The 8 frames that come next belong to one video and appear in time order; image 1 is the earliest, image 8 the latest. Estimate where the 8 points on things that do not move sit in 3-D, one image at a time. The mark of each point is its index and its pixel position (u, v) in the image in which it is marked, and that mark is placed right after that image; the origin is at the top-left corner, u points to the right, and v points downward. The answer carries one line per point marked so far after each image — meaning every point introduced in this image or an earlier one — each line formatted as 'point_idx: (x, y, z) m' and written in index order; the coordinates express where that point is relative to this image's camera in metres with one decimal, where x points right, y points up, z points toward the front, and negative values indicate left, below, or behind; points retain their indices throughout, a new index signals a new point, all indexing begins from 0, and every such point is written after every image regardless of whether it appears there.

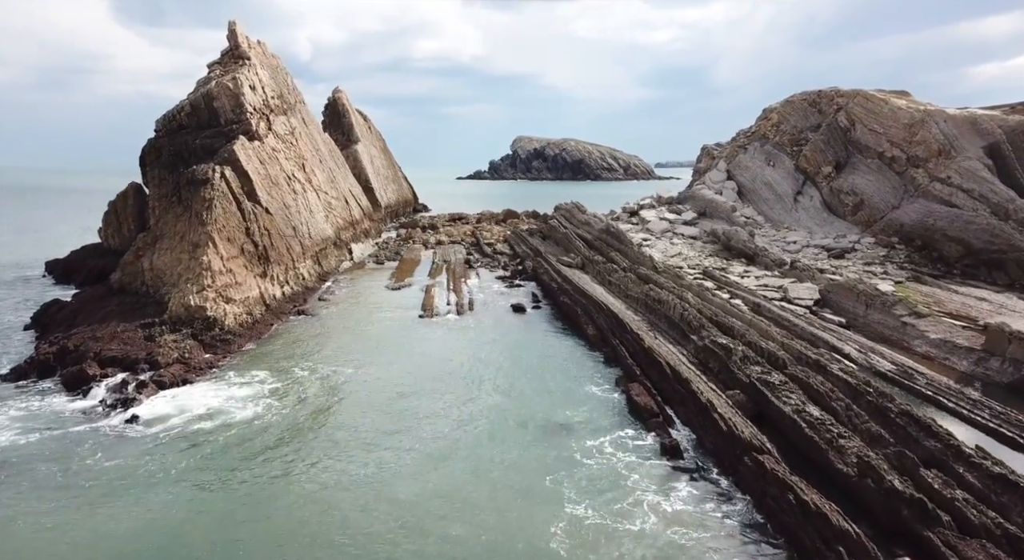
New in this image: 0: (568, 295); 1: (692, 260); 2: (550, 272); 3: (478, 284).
0: (+1.5, -0.4, +16.2) m
1: (+5.5, +0.5, +18.8) m
2: (+1.2, +0.2, +19.0) m
3: (-1.1, -0.1, +19.7) m
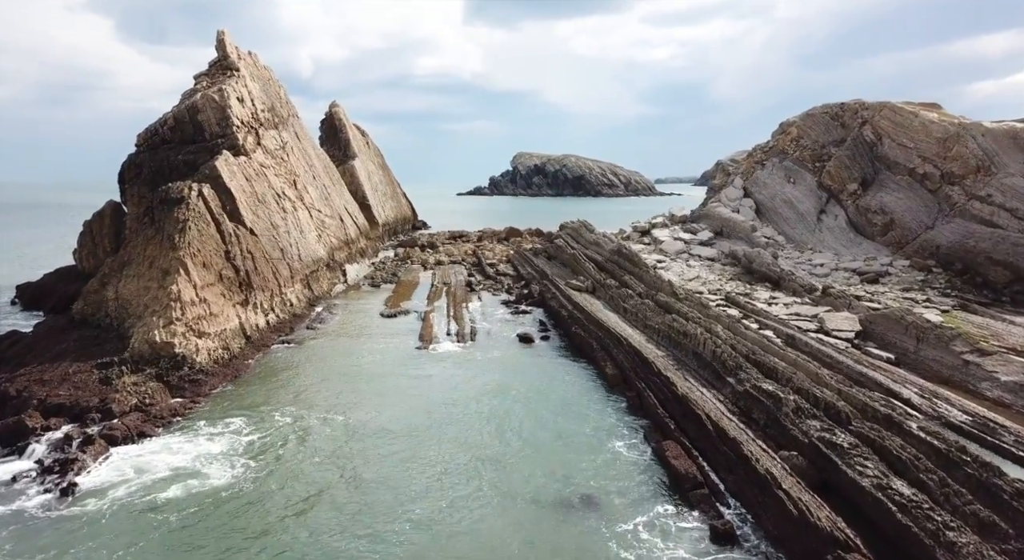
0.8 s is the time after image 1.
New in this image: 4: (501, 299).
0: (+1.7, -1.1, +14.8) m
1: (+5.6, -0.2, +17.3) m
2: (+1.4, -0.5, +17.6) m
3: (-0.9, -0.9, +18.2) m
4: (-0.4, -0.6, +19.7) m
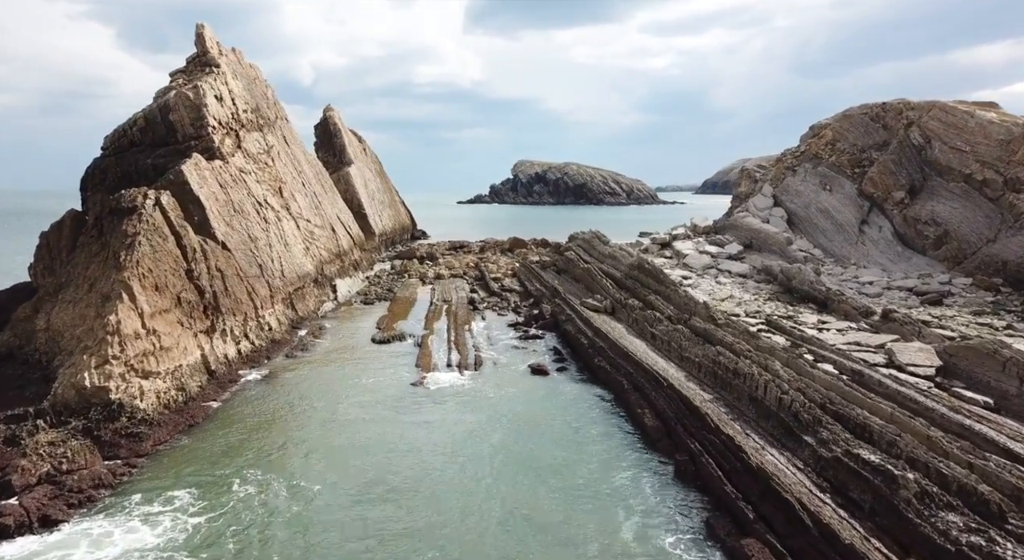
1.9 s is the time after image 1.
0: (+1.9, -1.6, +12.7) m
1: (+5.9, -0.7, +15.2) m
2: (+1.6, -1.0, +15.5) m
3: (-0.7, -1.4, +16.1) m
4: (-0.1, -1.2, +17.6) m
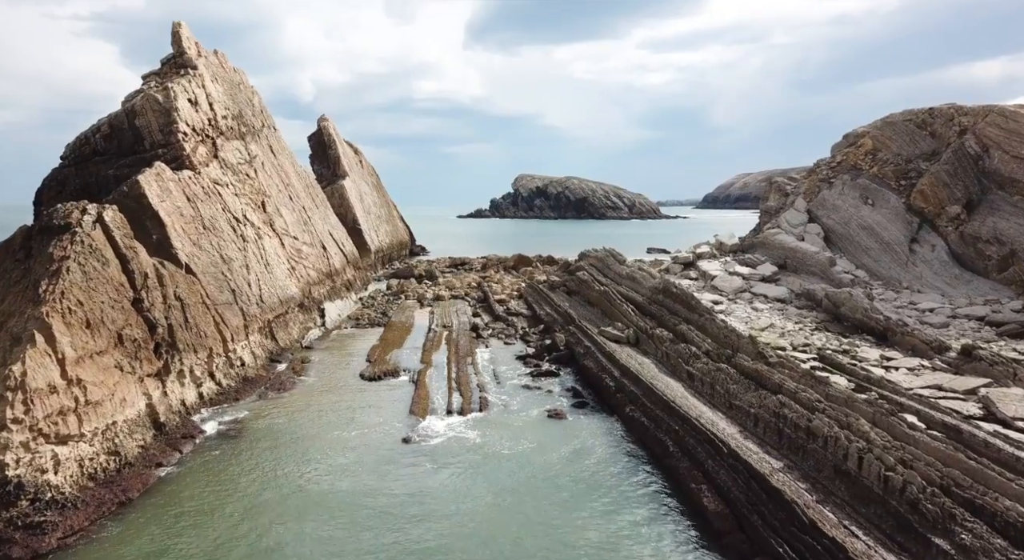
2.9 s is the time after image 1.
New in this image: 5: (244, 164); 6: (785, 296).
0: (+2.1, -2.1, +10.6) m
1: (+6.1, -1.3, +13.2) m
2: (+1.8, -1.6, +13.5) m
3: (-0.5, -2.0, +14.1) m
4: (+0.1, -1.8, +15.5) m
5: (-8.1, +3.5, +18.6) m
6: (+7.0, -0.4, +15.9) m
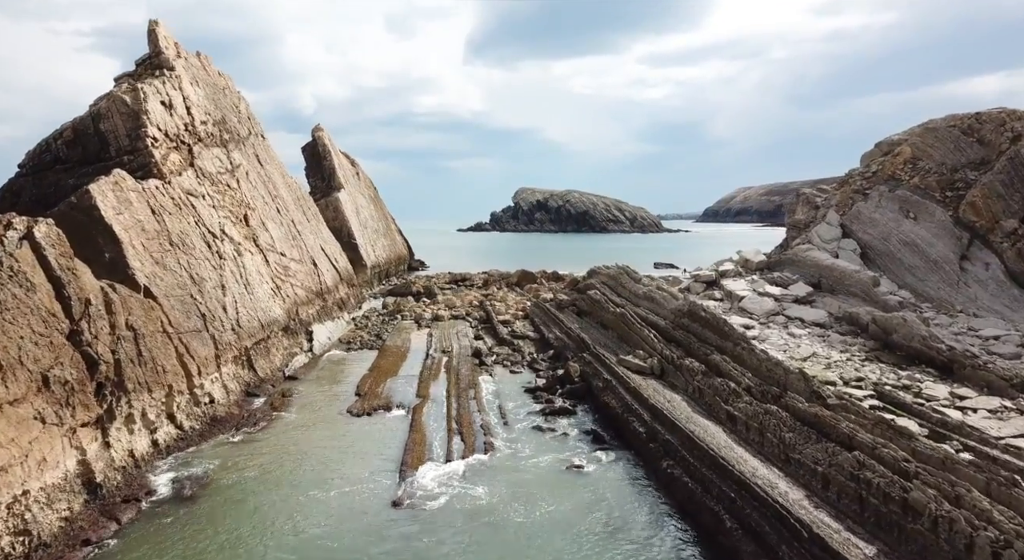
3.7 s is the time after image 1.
0: (+2.3, -2.5, +8.9) m
1: (+6.3, -1.7, +11.5) m
2: (+2.0, -2.1, +11.8) m
3: (-0.3, -2.5, +12.3) m
4: (+0.2, -2.3, +13.8) m
5: (-7.9, +2.9, +17.0) m
6: (+7.2, -0.9, +14.2) m
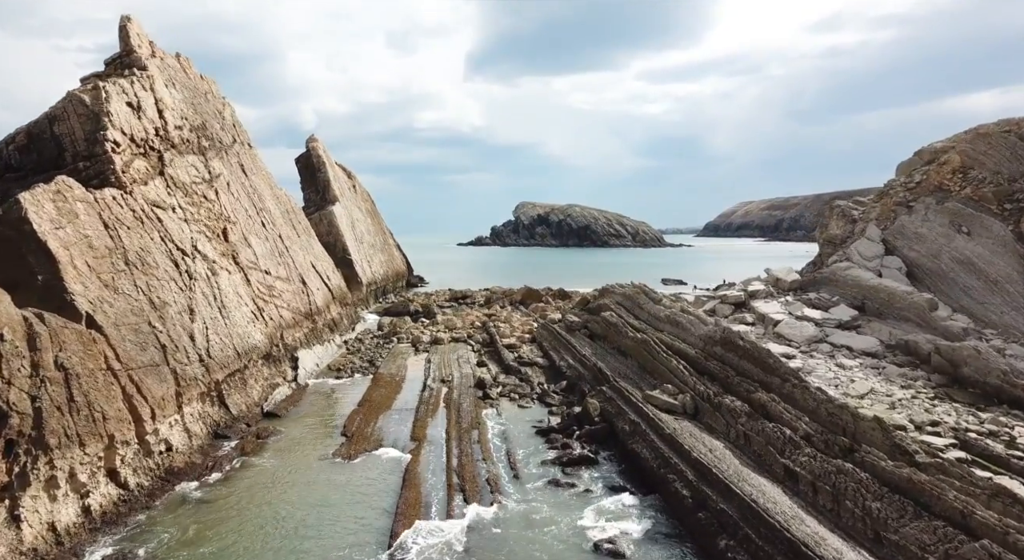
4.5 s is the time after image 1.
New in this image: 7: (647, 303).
0: (+2.5, -2.8, +7.2) m
1: (+6.4, -2.1, +9.8) m
2: (+2.2, -2.5, +10.0) m
3: (-0.1, -2.9, +10.6) m
4: (+0.4, -2.8, +12.1) m
5: (-7.7, +2.4, +15.4) m
6: (+7.4, -1.4, +12.5) m
7: (+3.6, -0.6, +16.7) m
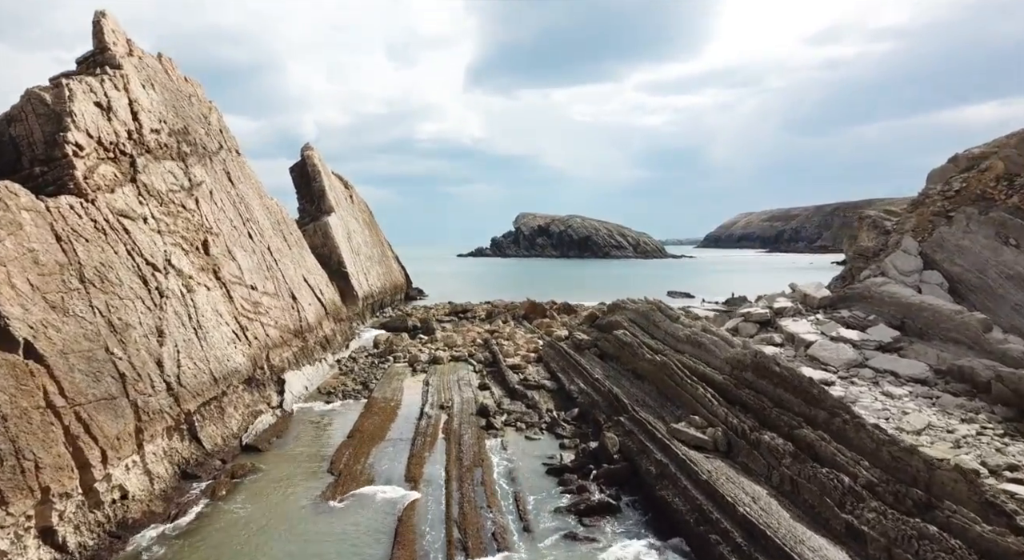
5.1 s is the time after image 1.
0: (+2.6, -3.1, +5.8) m
1: (+6.6, -2.4, +8.5) m
2: (+2.3, -2.8, +8.7) m
3: (0.0, -3.2, +9.3) m
4: (+0.6, -3.1, +10.7) m
5: (-7.6, +2.0, +14.1) m
6: (+7.5, -1.7, +11.2) m
7: (+3.8, -1.0, +15.4) m
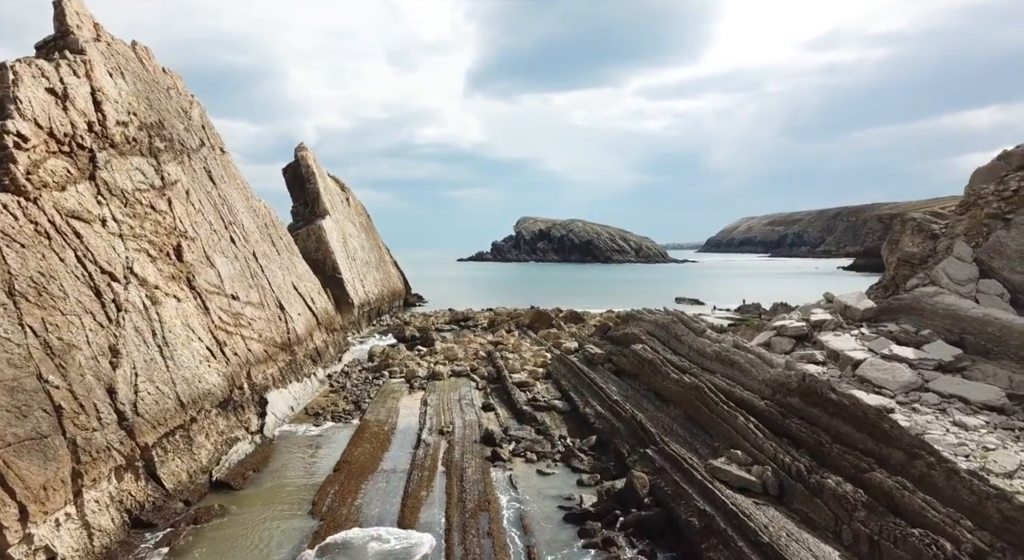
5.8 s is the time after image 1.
0: (+2.8, -3.2, +4.3) m
1: (+6.7, -2.6, +6.9) m
2: (+2.5, -2.9, +7.2) m
3: (+0.2, -3.4, +7.7) m
4: (+0.7, -3.3, +9.2) m
5: (-7.4, +1.8, +12.6) m
6: (+7.7, -1.9, +9.7) m
7: (+3.9, -1.2, +13.9) m
